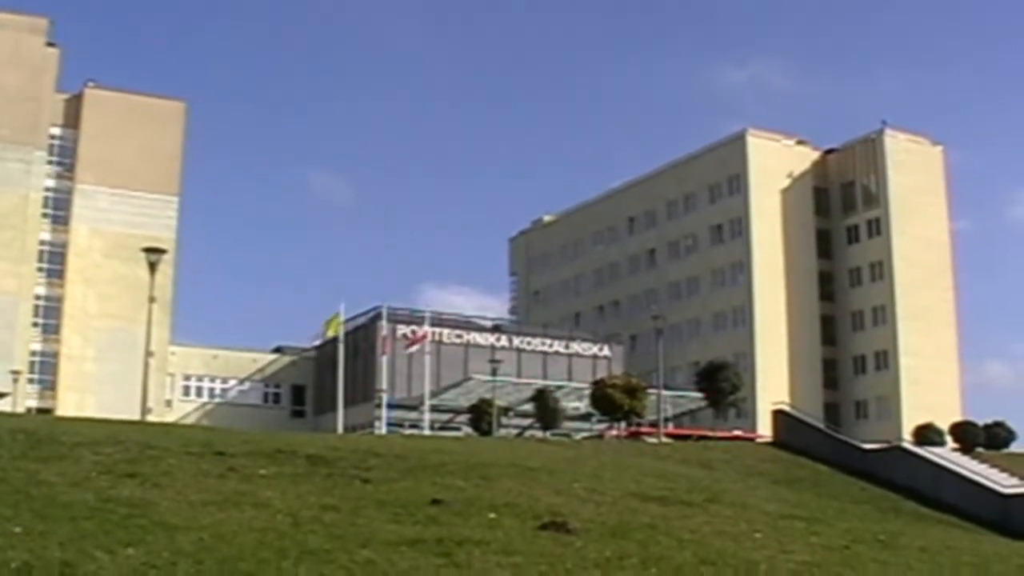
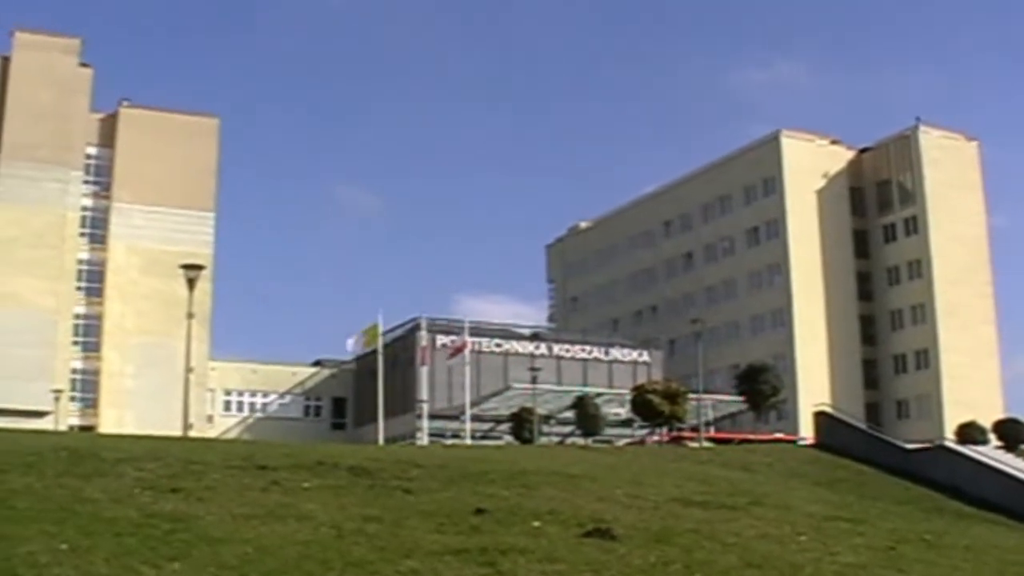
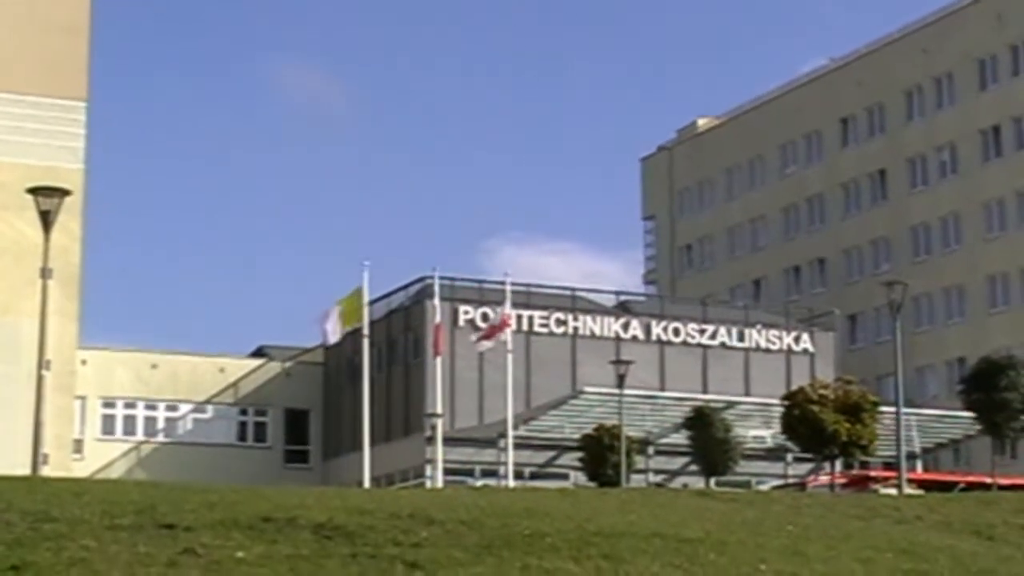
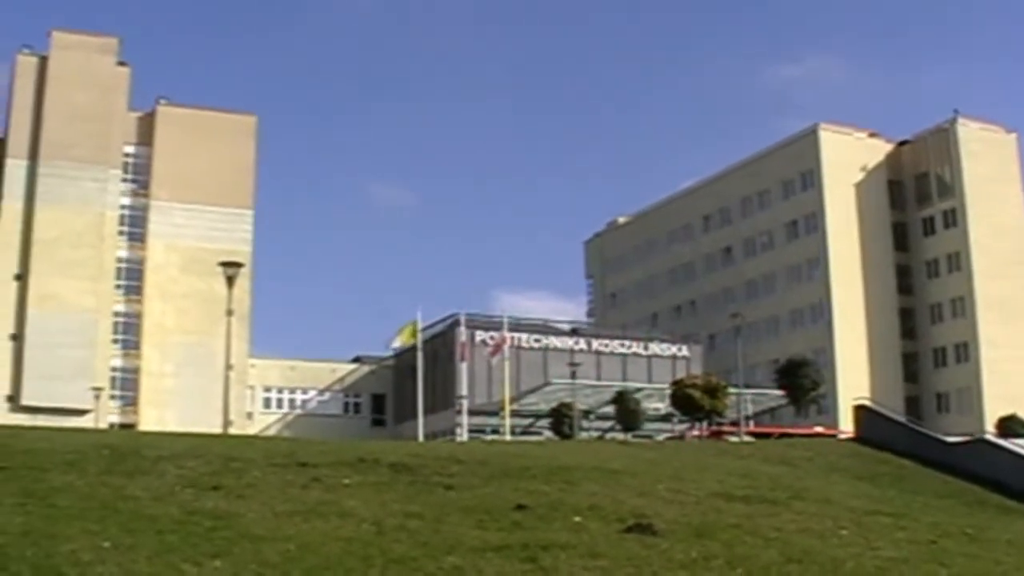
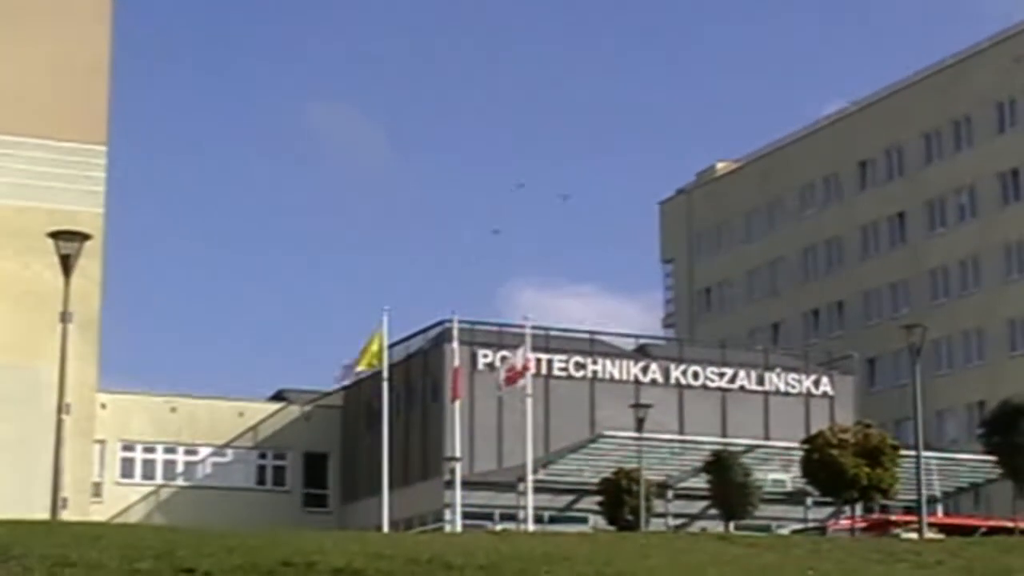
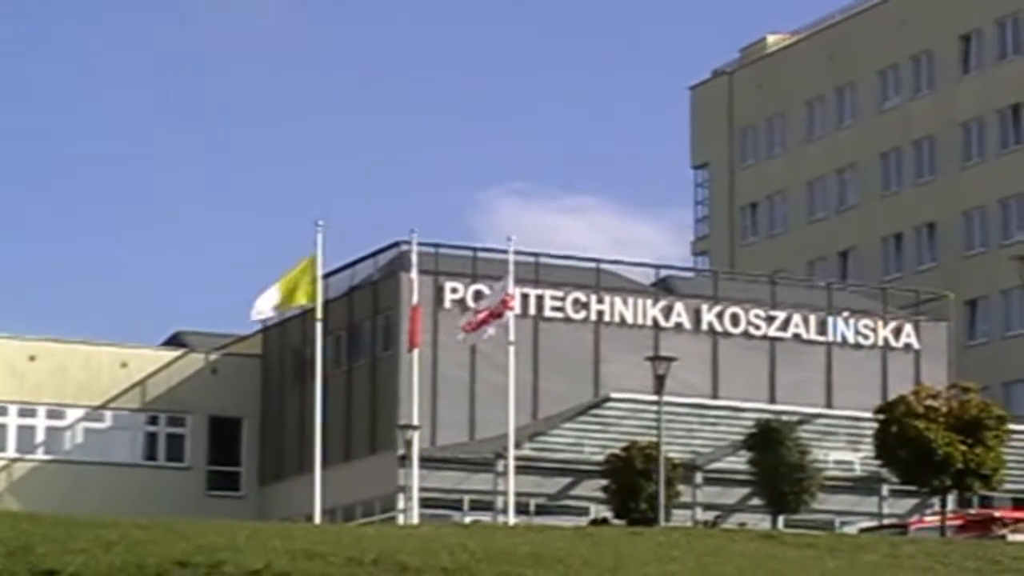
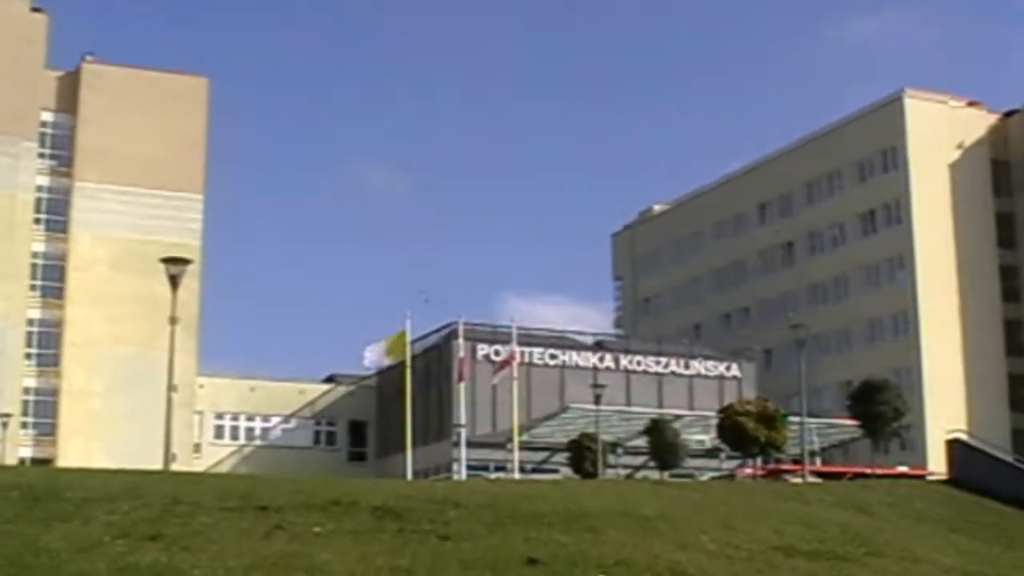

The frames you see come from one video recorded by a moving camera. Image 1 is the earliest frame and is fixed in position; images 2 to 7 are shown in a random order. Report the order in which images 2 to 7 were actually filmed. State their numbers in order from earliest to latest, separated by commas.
2, 4, 7, 5, 3, 6
